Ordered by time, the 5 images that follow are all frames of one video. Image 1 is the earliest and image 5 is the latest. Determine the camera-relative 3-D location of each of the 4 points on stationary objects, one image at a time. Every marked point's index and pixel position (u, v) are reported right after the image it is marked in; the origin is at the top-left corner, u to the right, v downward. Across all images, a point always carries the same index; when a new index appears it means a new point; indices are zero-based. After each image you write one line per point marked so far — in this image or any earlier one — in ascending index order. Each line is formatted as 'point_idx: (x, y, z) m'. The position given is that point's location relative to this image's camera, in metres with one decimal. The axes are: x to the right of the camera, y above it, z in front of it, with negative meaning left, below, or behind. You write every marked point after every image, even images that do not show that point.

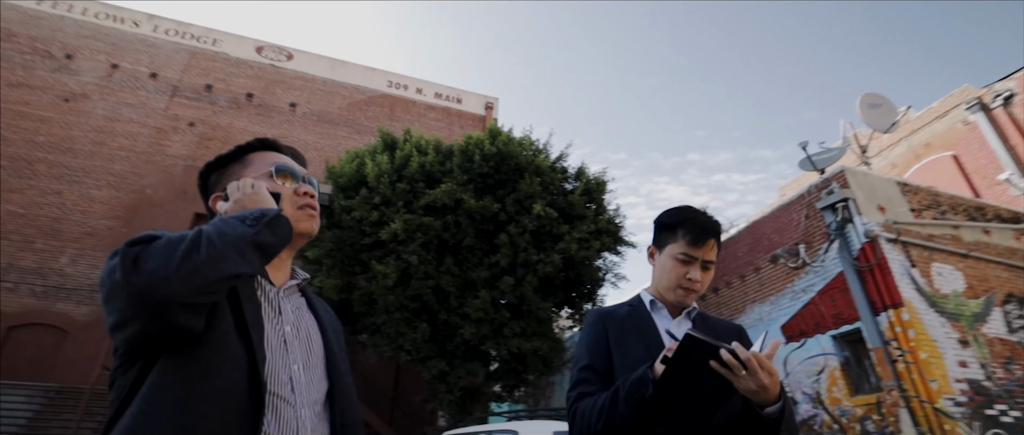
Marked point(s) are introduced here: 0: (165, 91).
0: (-9.9, +3.6, +14.3) m
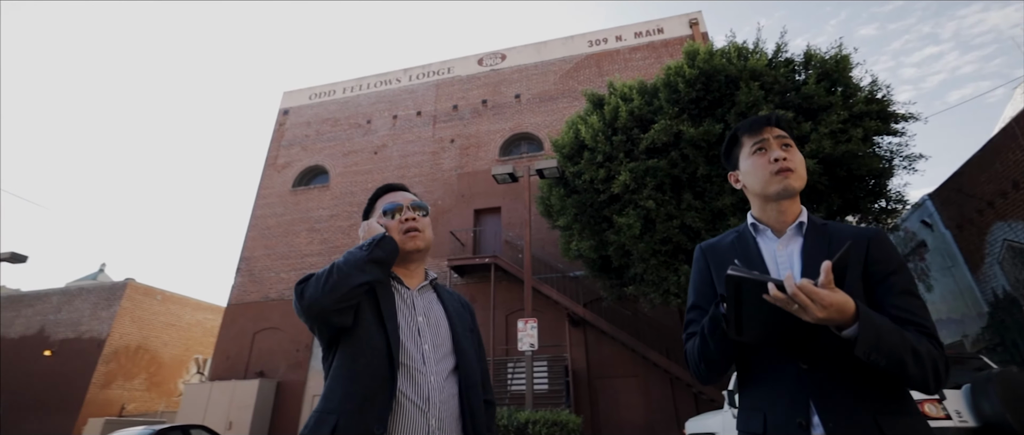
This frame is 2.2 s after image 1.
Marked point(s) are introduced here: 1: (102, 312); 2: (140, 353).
0: (-3.0, +3.4, +17.6) m
1: (-15.8, -3.6, +19.1) m
2: (-14.8, -5.4, +19.7) m
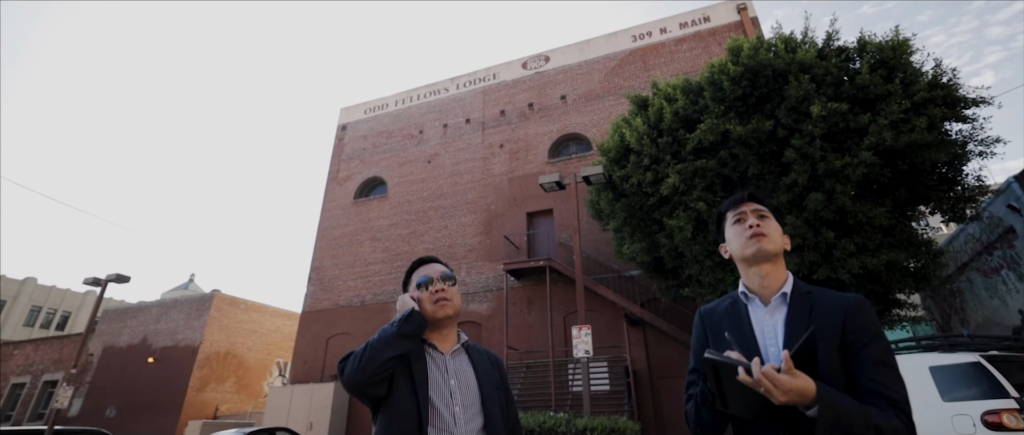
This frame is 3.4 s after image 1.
0: (-1.3, +3.2, +18.0) m
1: (-13.5, -4.4, +21.0) m
2: (-12.3, -6.1, +21.6) m
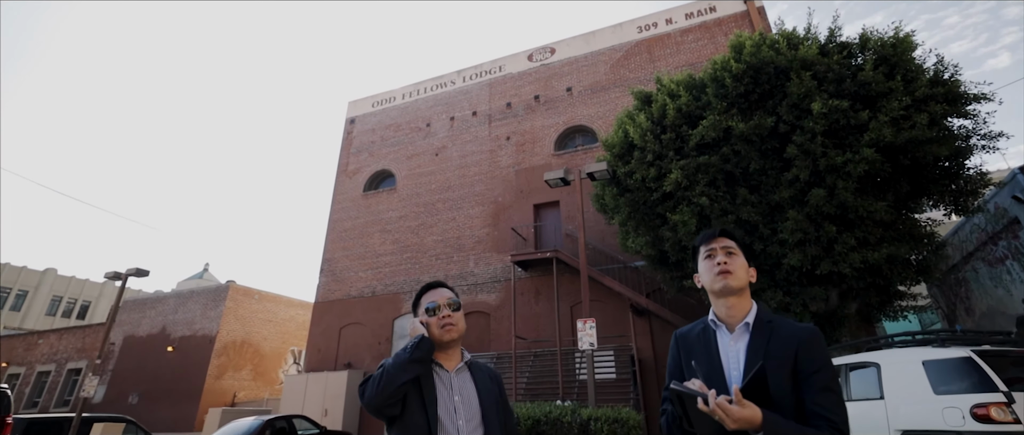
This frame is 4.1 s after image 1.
0: (-1.0, +3.5, +18.1) m
1: (-13.1, -4.1, +21.6) m
2: (-11.9, -5.8, +22.2) m
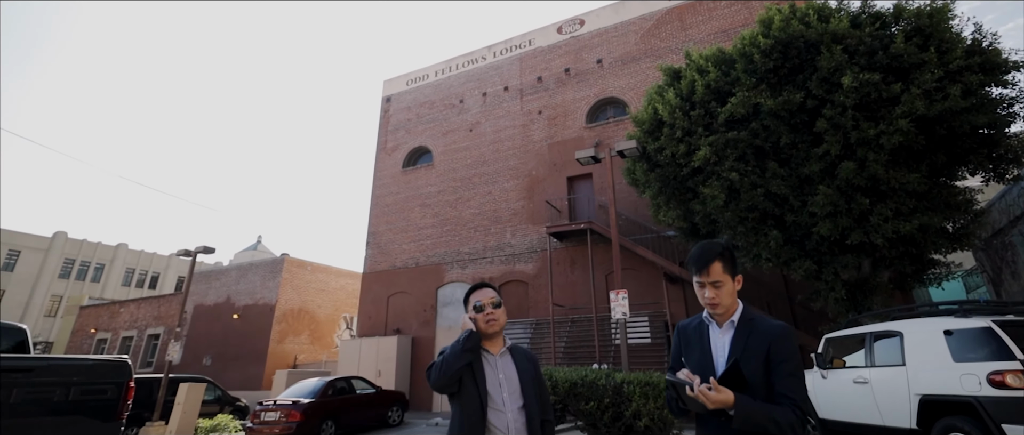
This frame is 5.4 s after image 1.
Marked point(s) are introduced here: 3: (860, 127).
0: (+0.2, +4.5, +18.4) m
1: (-11.4, -3.1, +23.3) m
2: (-10.2, -4.7, +23.9) m
3: (+5.9, +1.5, +8.4) m
